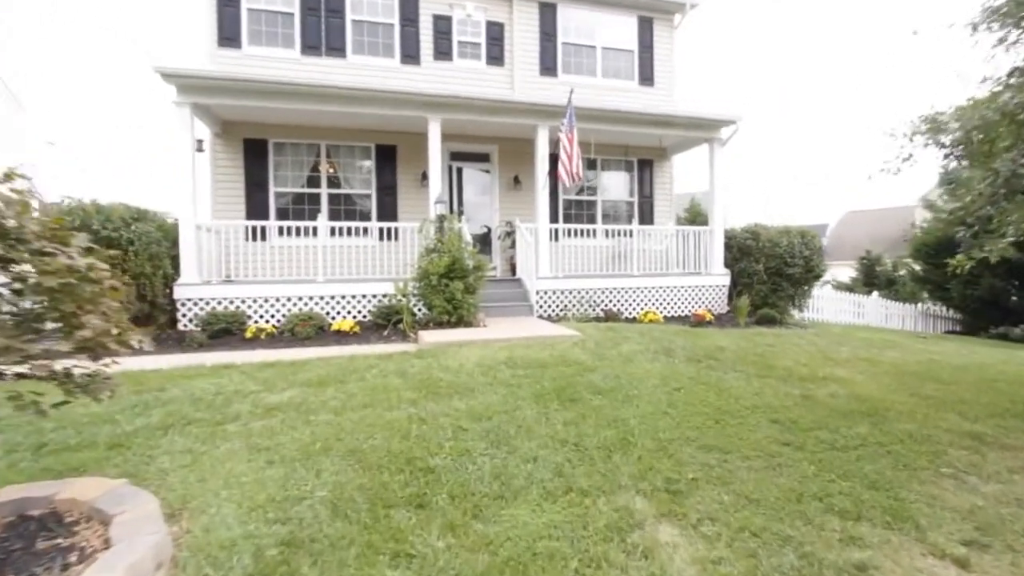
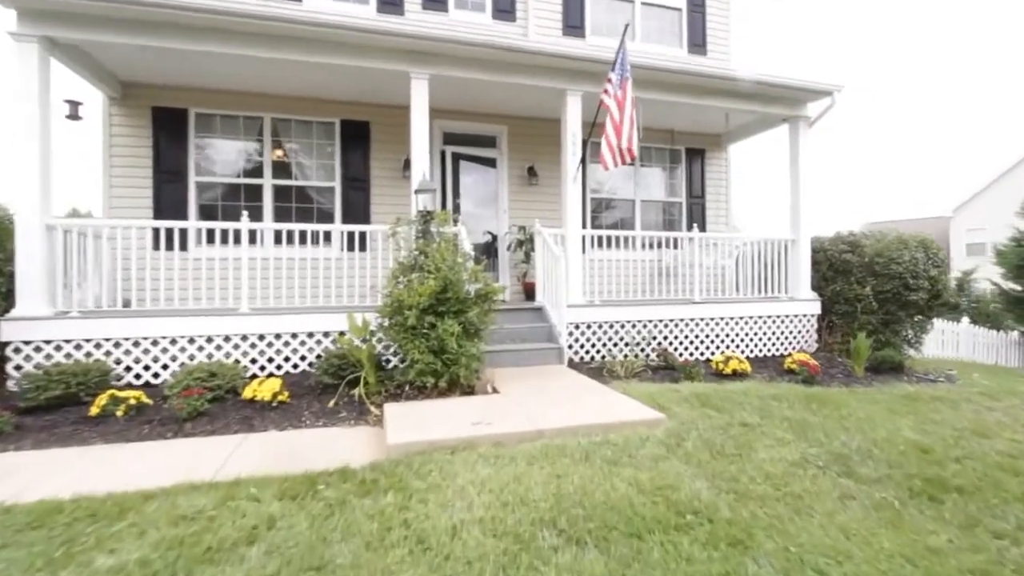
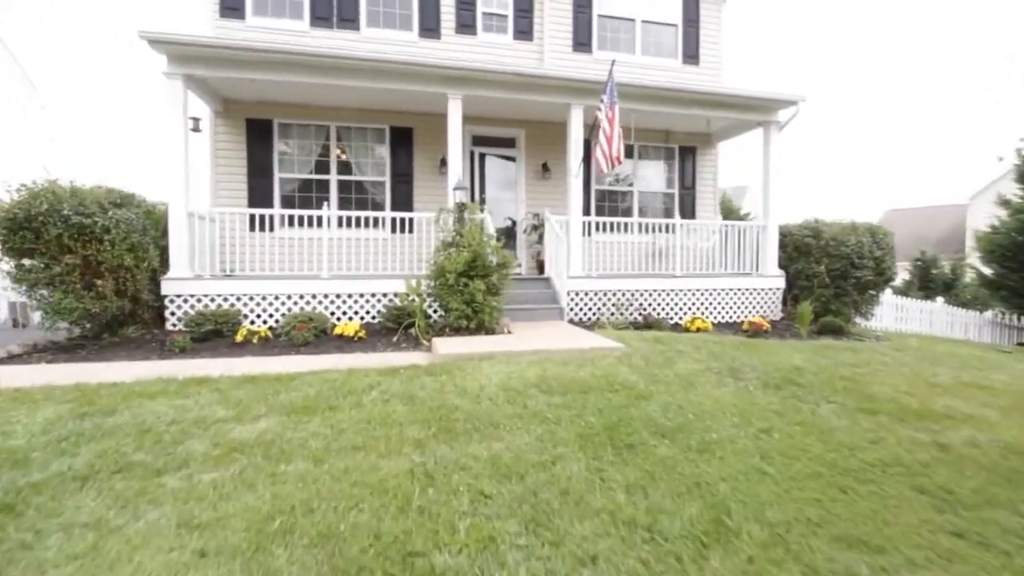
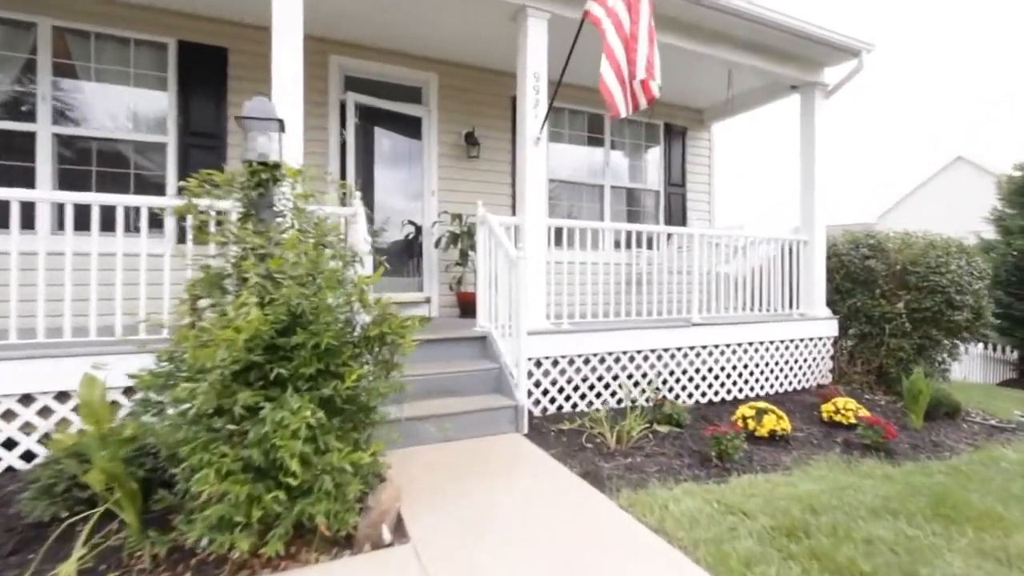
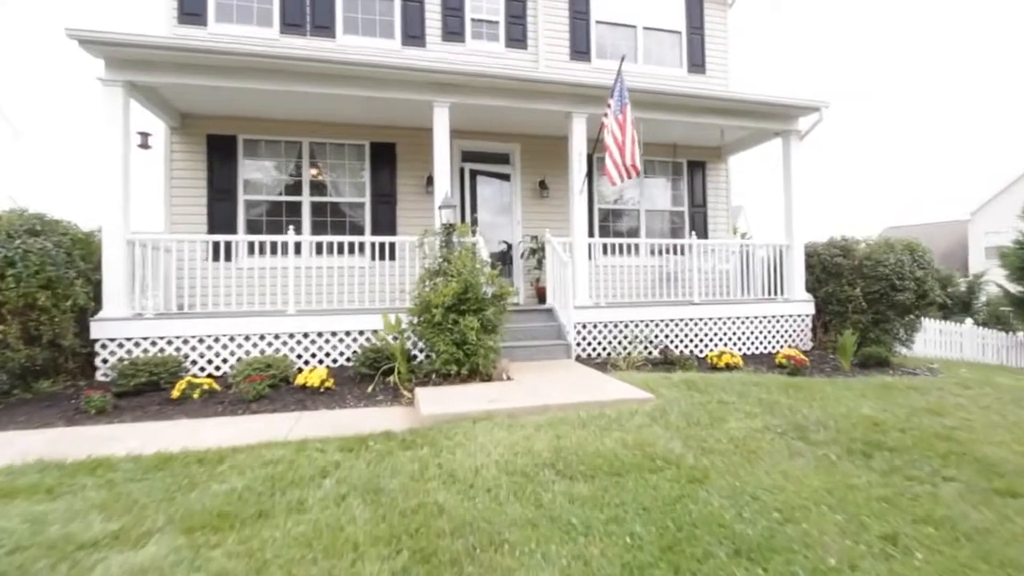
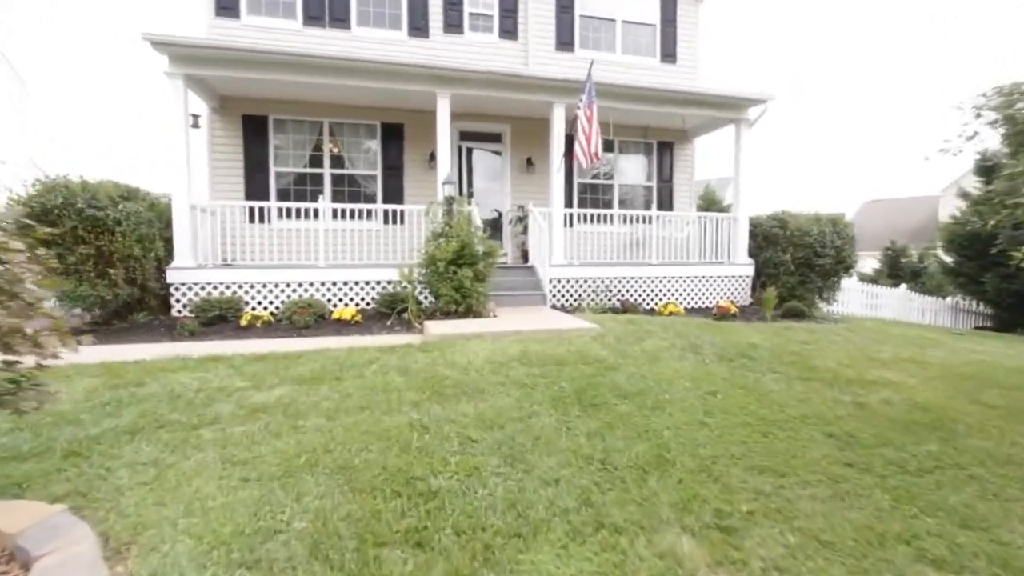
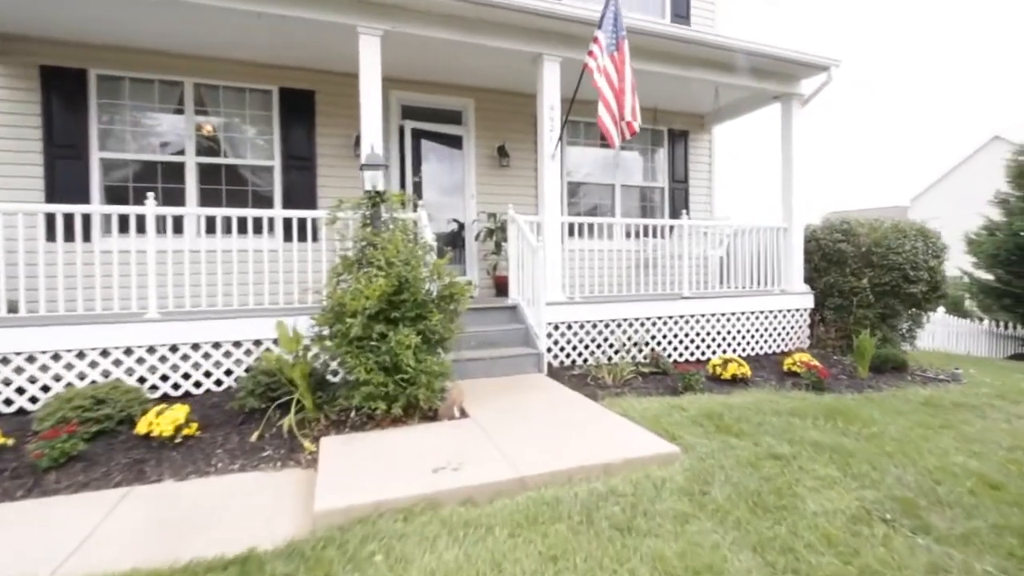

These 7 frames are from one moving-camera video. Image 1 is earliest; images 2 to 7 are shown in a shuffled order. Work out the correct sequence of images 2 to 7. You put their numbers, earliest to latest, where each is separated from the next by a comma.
6, 3, 5, 2, 7, 4
